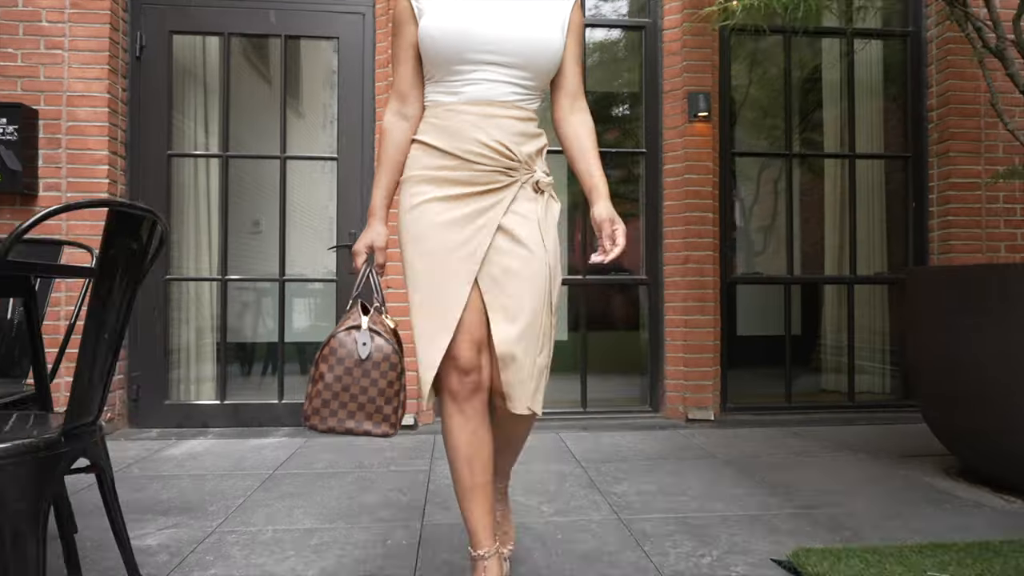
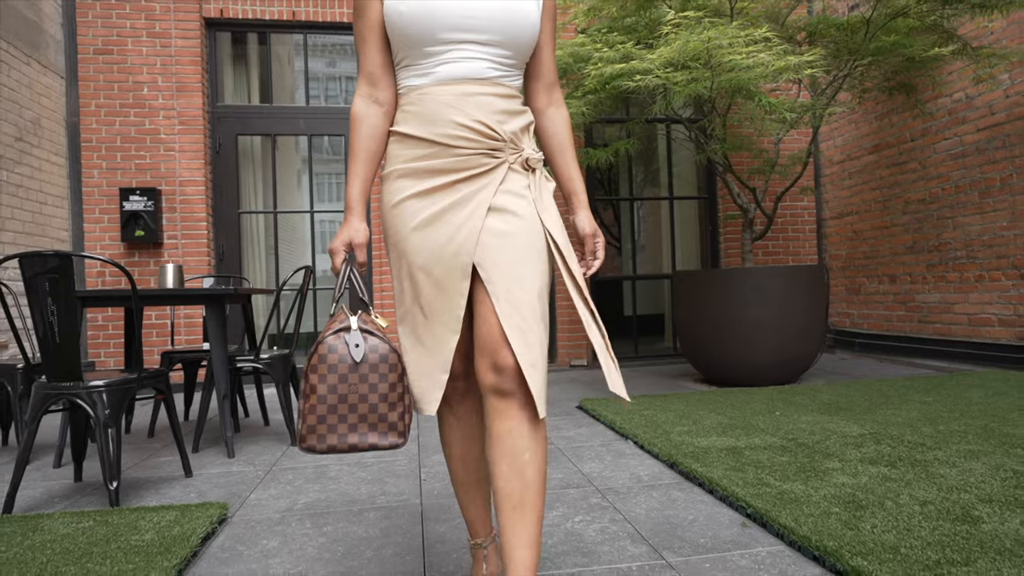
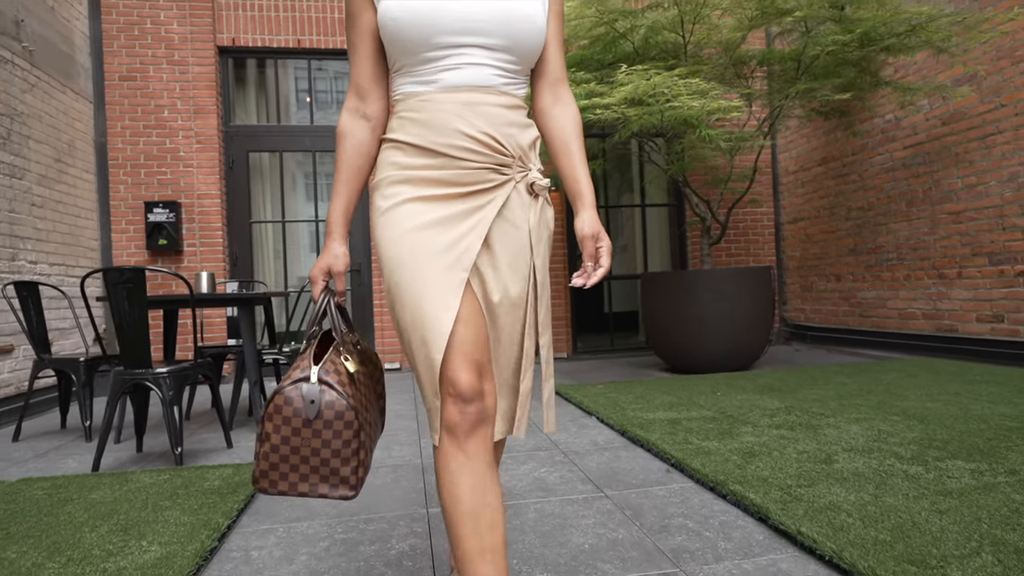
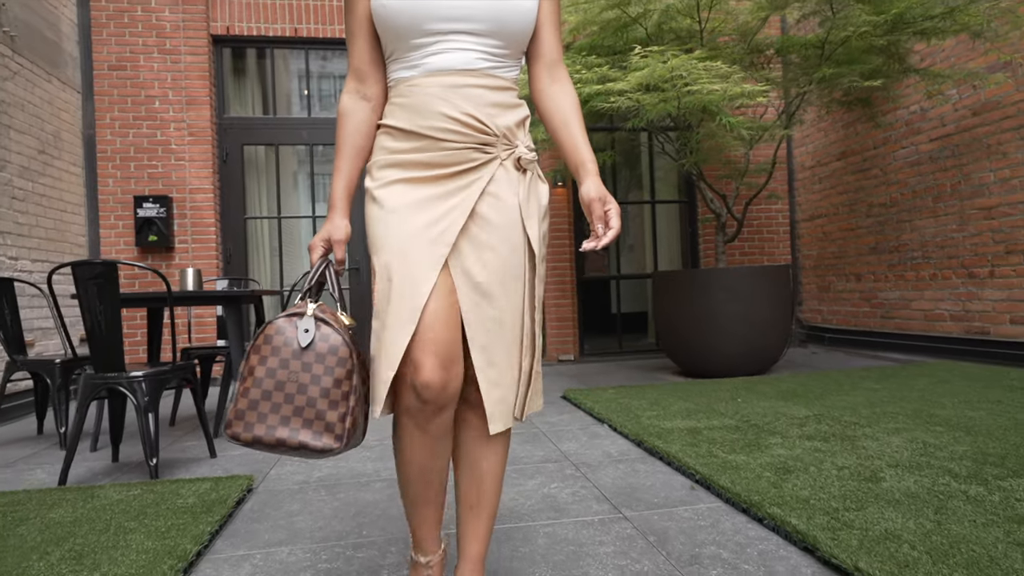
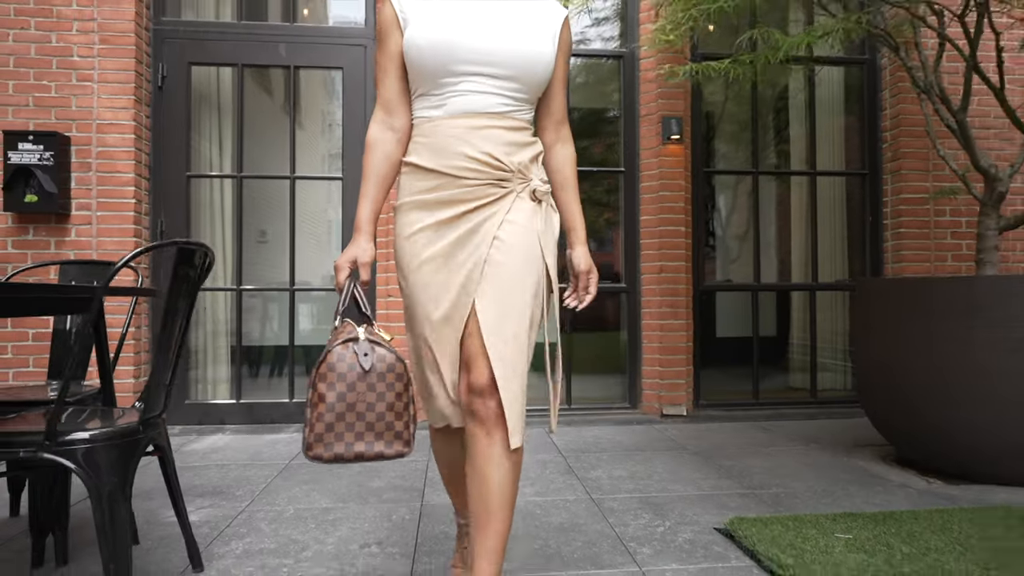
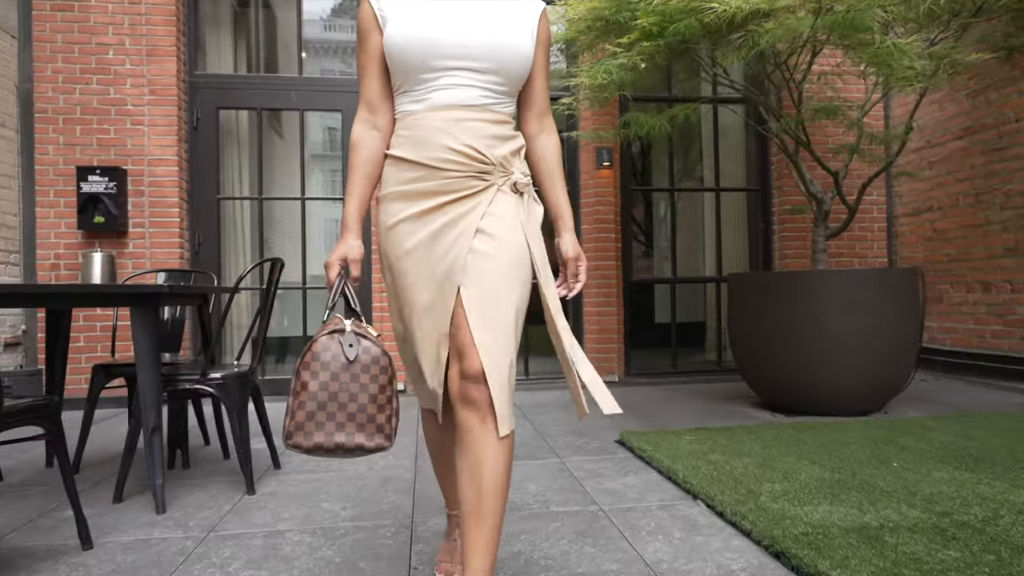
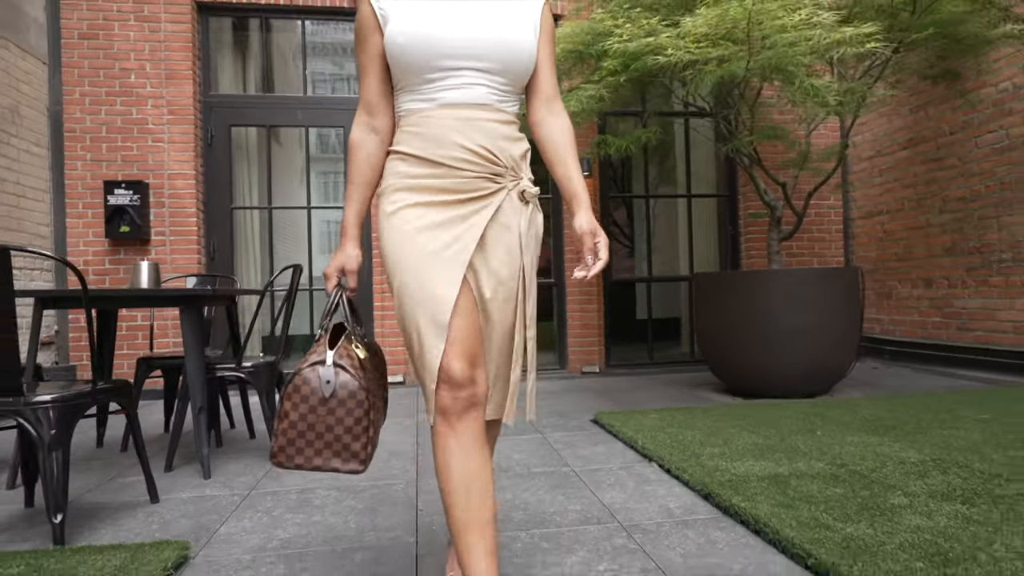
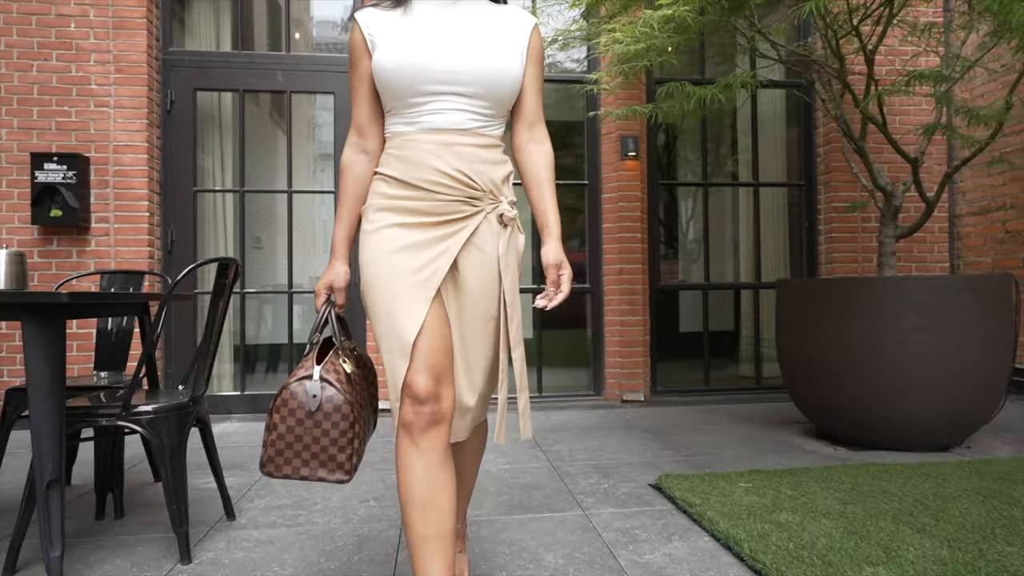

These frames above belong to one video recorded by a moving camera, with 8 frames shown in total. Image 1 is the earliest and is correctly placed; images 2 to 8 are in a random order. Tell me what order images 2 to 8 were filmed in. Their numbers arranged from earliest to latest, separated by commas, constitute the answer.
5, 8, 6, 7, 2, 4, 3
